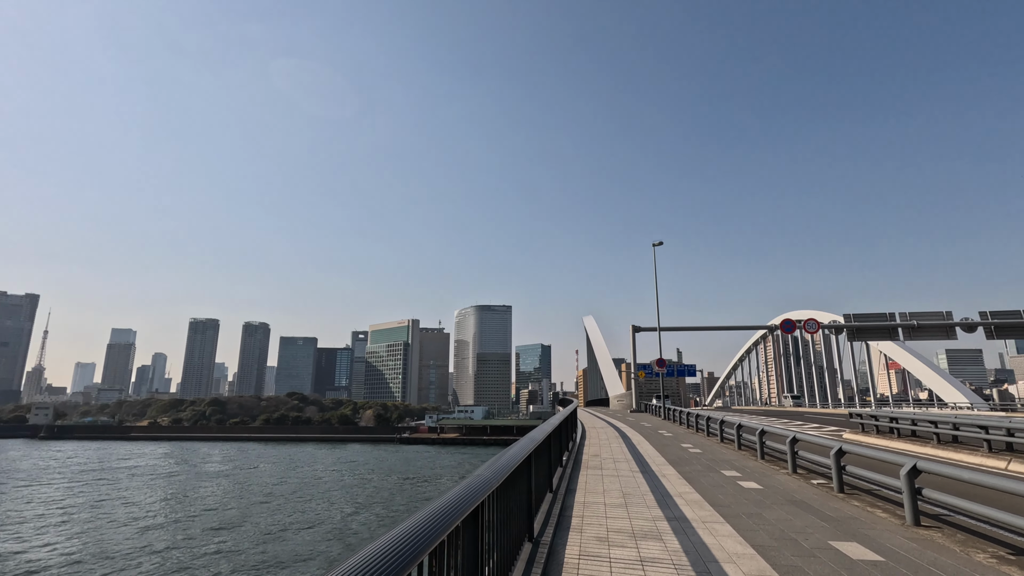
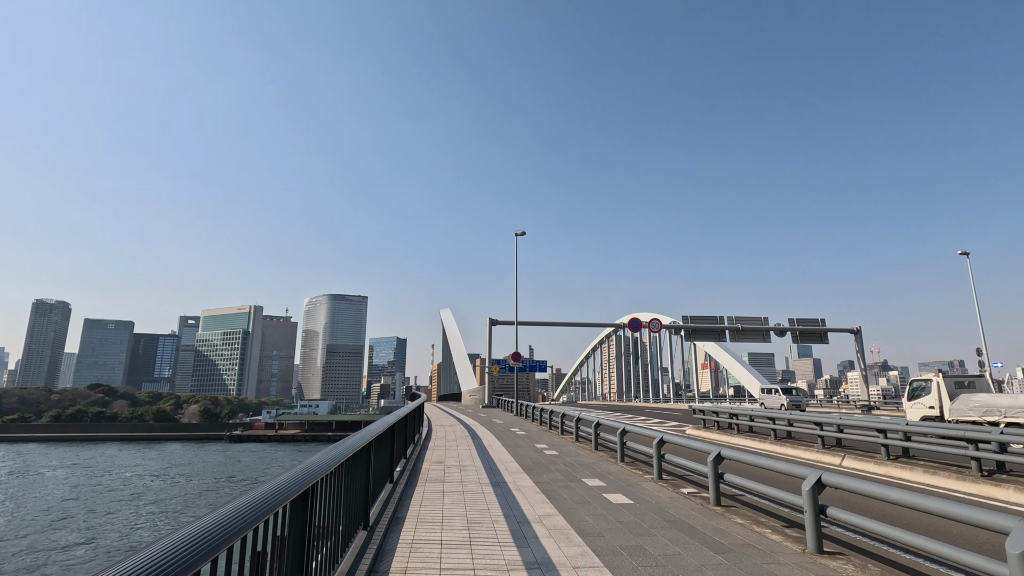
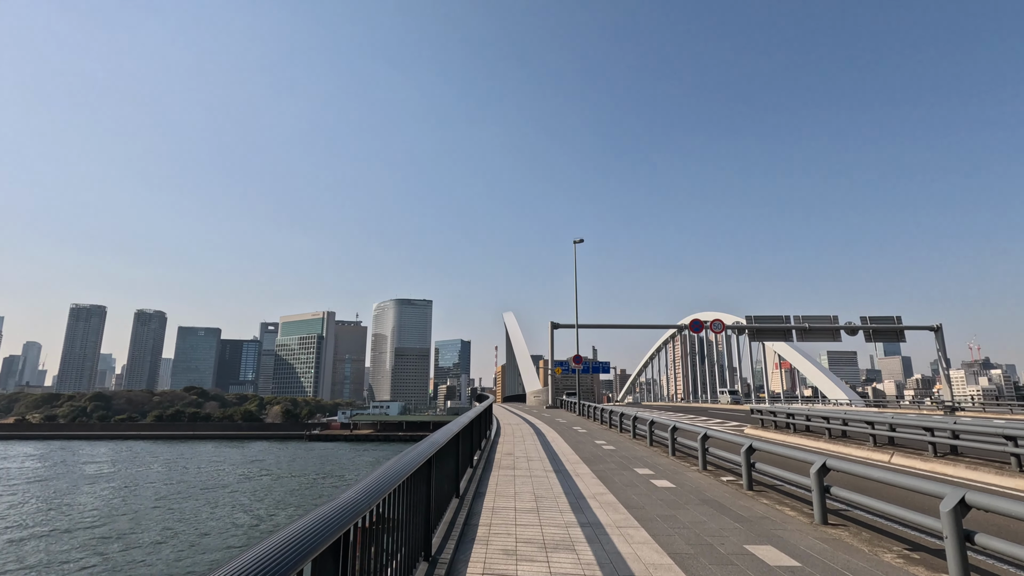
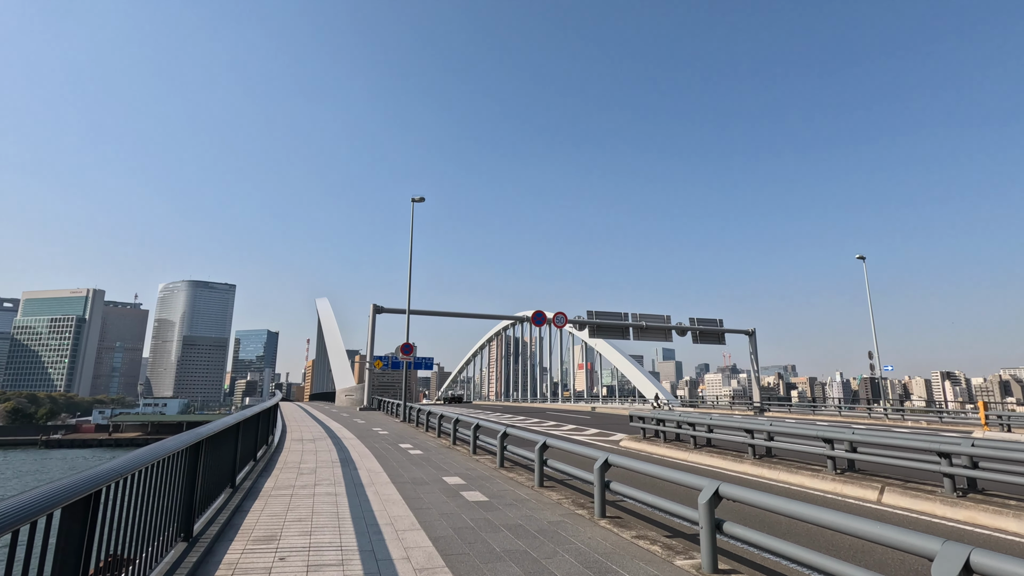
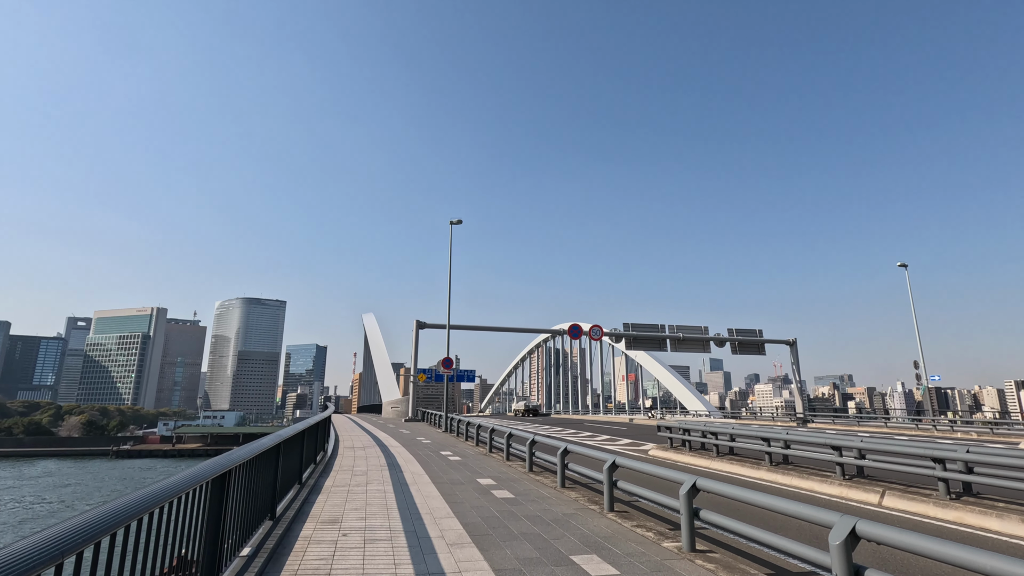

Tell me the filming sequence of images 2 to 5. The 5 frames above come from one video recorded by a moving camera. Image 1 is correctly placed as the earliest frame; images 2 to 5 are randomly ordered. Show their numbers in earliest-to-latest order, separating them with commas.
3, 2, 5, 4
